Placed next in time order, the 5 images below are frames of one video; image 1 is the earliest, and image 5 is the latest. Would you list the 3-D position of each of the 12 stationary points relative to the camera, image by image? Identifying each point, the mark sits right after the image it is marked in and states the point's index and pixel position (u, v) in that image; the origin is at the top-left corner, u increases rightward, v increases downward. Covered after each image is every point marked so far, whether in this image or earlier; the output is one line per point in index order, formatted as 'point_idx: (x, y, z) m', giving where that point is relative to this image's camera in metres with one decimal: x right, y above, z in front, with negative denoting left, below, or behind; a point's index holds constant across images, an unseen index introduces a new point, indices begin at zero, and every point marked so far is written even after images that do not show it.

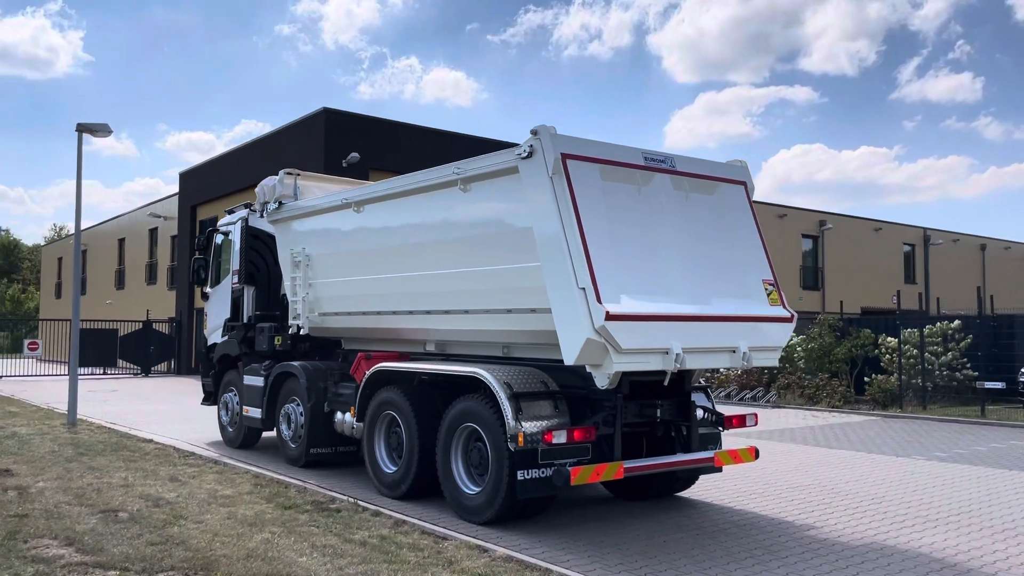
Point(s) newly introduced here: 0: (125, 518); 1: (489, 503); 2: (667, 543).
0: (-3.0, -1.8, +6.5) m
1: (-0.2, -1.7, +6.6) m
2: (+1.2, -1.9, +6.2) m
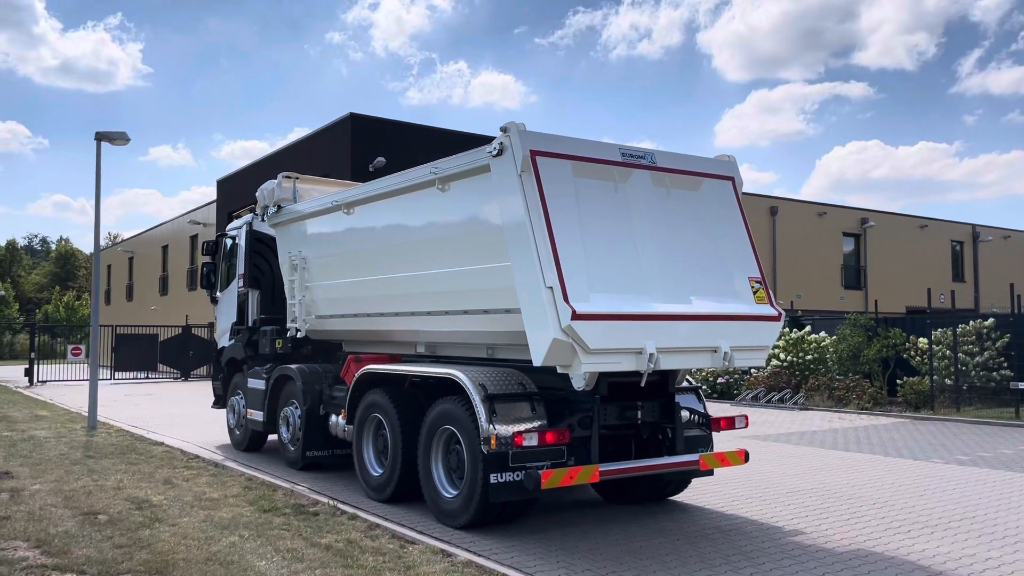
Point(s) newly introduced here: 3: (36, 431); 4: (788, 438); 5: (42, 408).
0: (-3.2, -1.8, +6.5) m
1: (-0.4, -1.7, +6.5) m
2: (+1.0, -1.9, +6.1) m
3: (-7.7, -2.3, +13.4) m
4: (+4.7, -2.5, +13.8) m
5: (-10.6, -2.7, +18.5) m
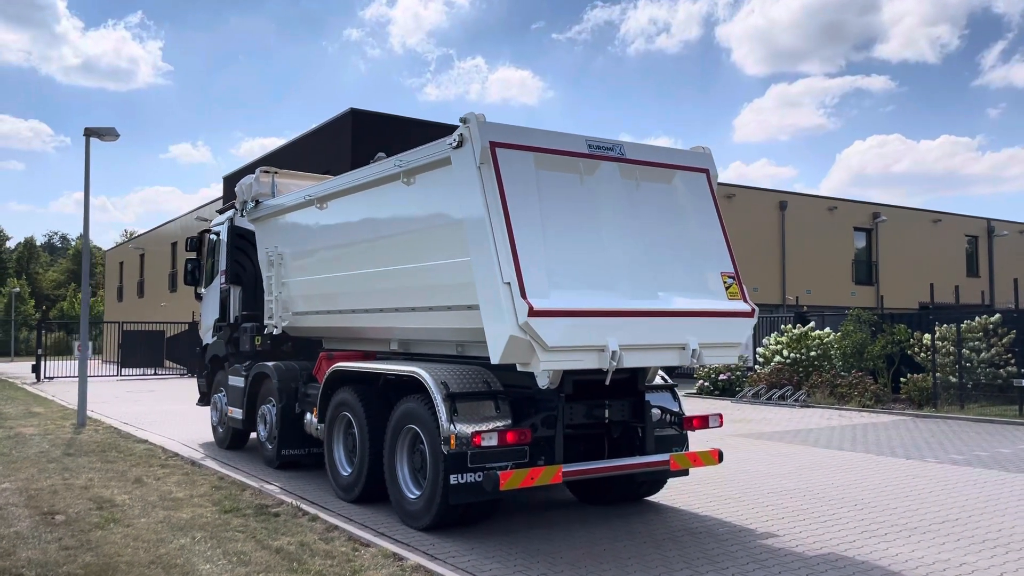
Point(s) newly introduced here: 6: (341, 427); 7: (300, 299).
0: (-3.5, -1.8, +6.4) m
1: (-0.7, -1.7, +6.3) m
2: (+0.7, -1.9, +5.9) m
3: (-7.9, -2.3, +13.3) m
4: (+4.5, -2.4, +13.6) m
5: (-10.7, -2.6, +18.5) m
6: (-1.6, -1.3, +7.9) m
7: (-2.4, -0.1, +9.4) m
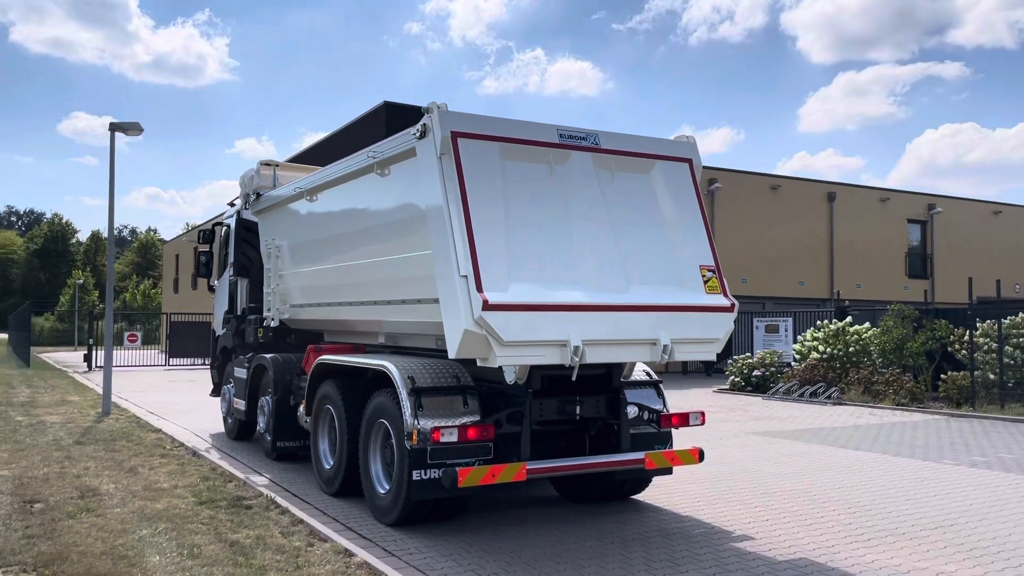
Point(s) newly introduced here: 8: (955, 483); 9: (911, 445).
0: (-3.8, -1.7, +6.5) m
1: (-0.9, -1.6, +6.2) m
2: (+0.4, -1.8, +5.7) m
3: (-7.7, -2.1, +13.7) m
4: (+4.7, -2.3, +13.2) m
5: (-10.1, -2.5, +19.1) m
6: (-1.8, -1.3, +7.8) m
7: (-2.5, 0.0, +9.4) m
8: (+4.5, -2.0, +8.5) m
9: (+5.7, -2.3, +11.9) m
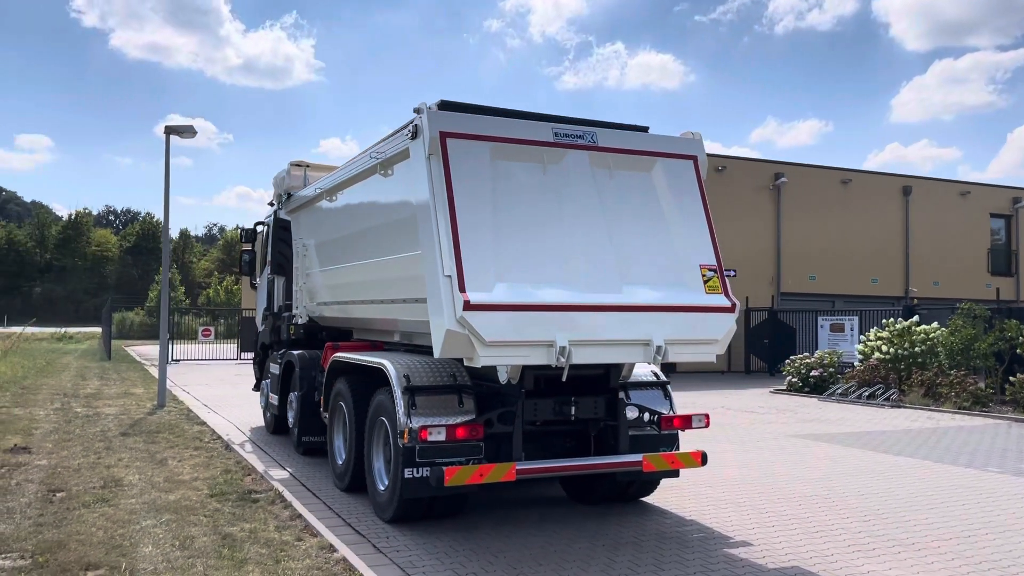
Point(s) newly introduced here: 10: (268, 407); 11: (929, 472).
0: (-3.8, -1.7, +6.8) m
1: (-0.9, -1.6, +6.3) m
2: (+0.3, -1.8, +5.7) m
3: (-7.1, -2.1, +14.4) m
4: (+5.2, -2.3, +12.7) m
5: (-9.0, -2.4, +19.9) m
6: (-1.7, -1.3, +8.0) m
7: (-2.2, 0.0, +9.6) m
8: (+4.7, -2.0, +8.1) m
9: (+6.1, -2.2, +11.3) m
10: (-3.5, -1.7, +11.6) m
11: (+4.6, -2.1, +9.2) m
